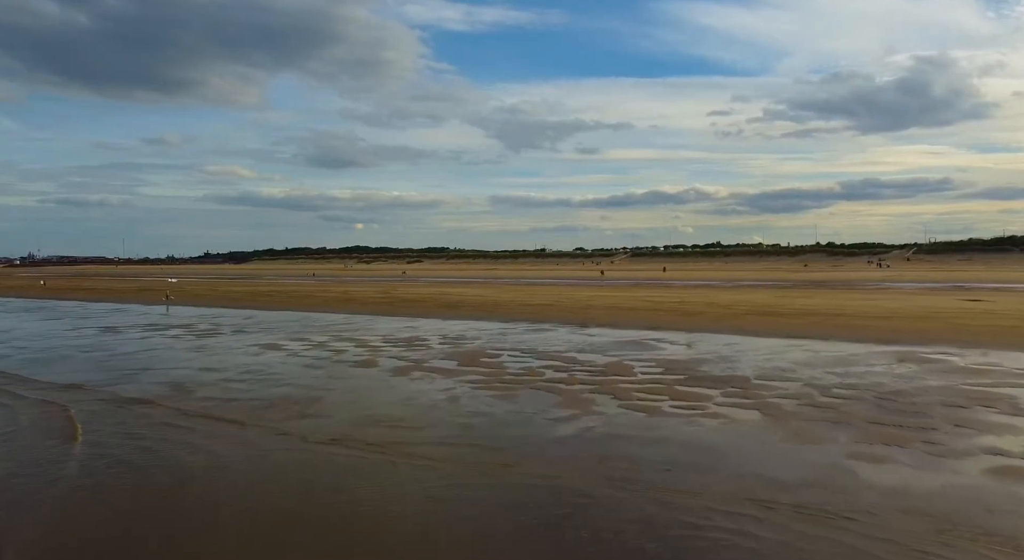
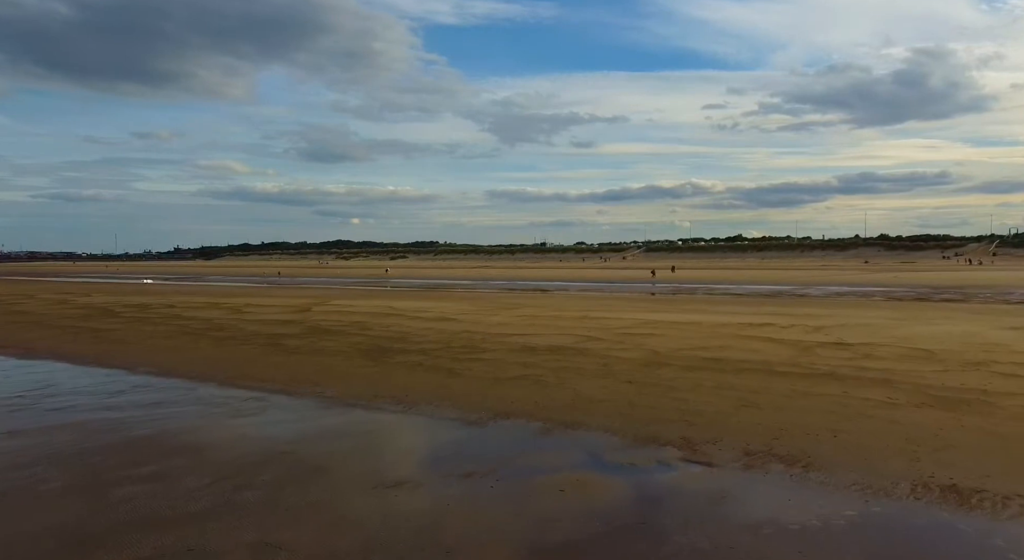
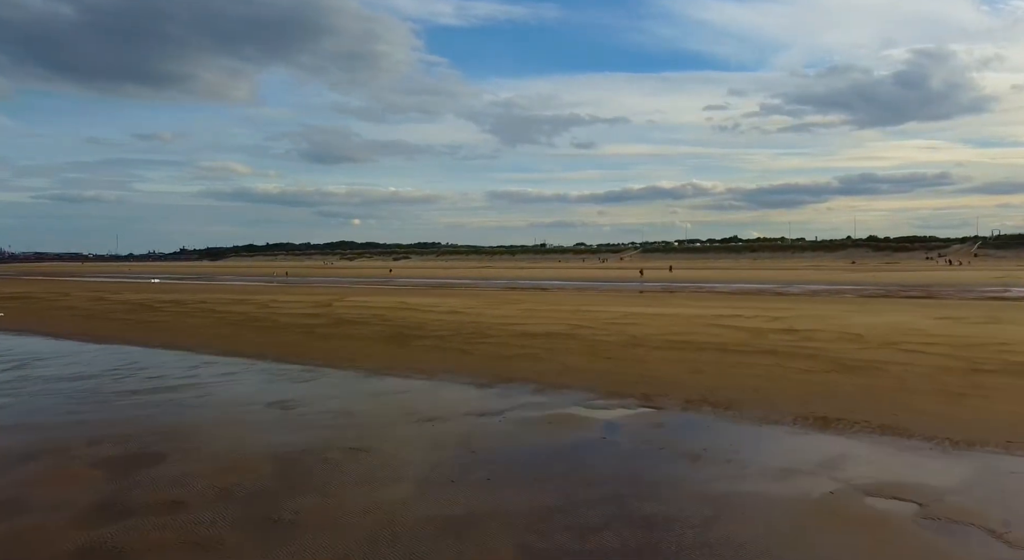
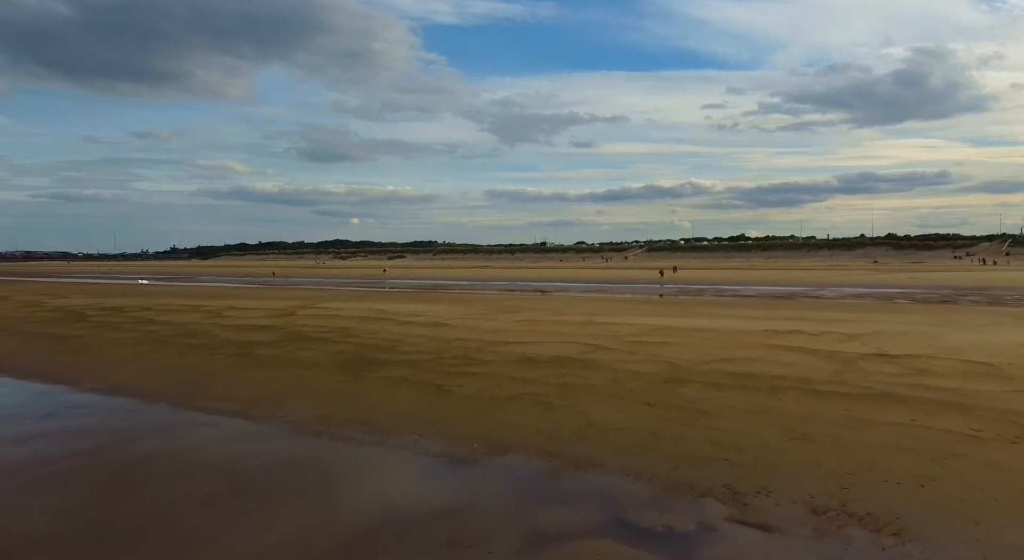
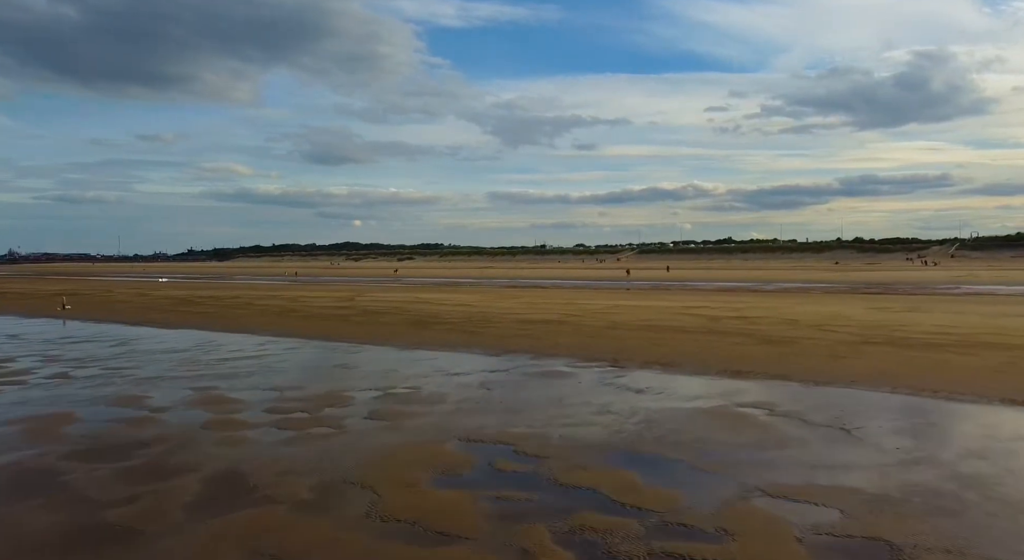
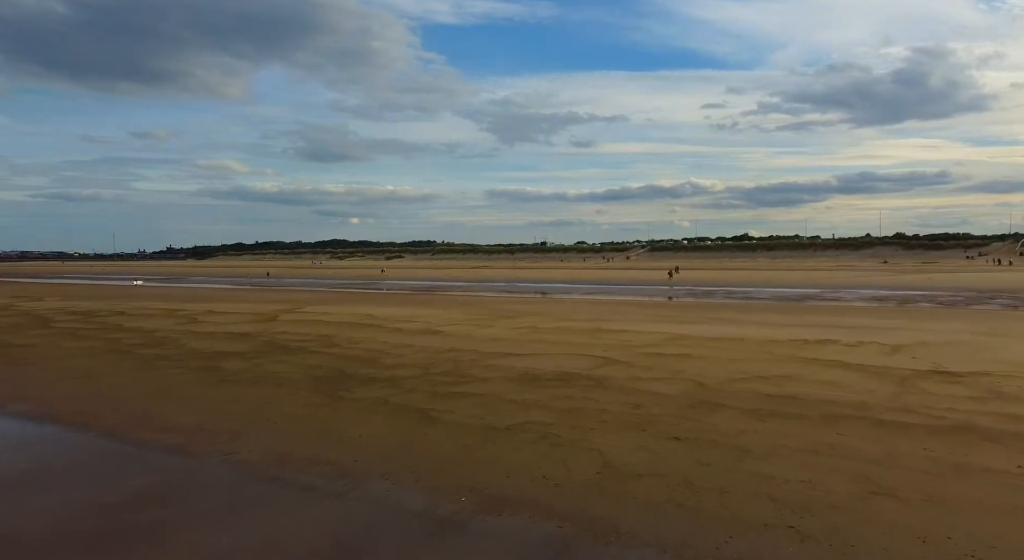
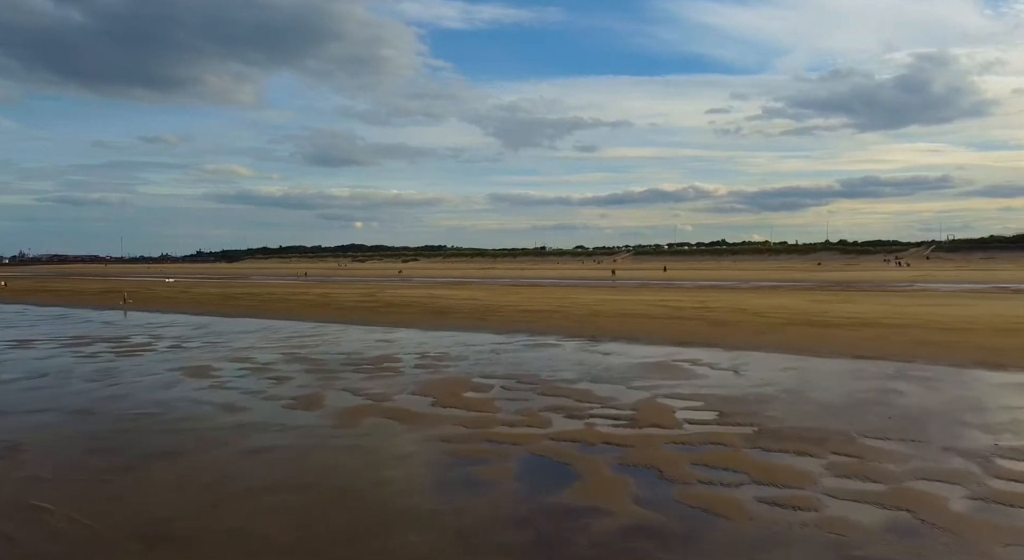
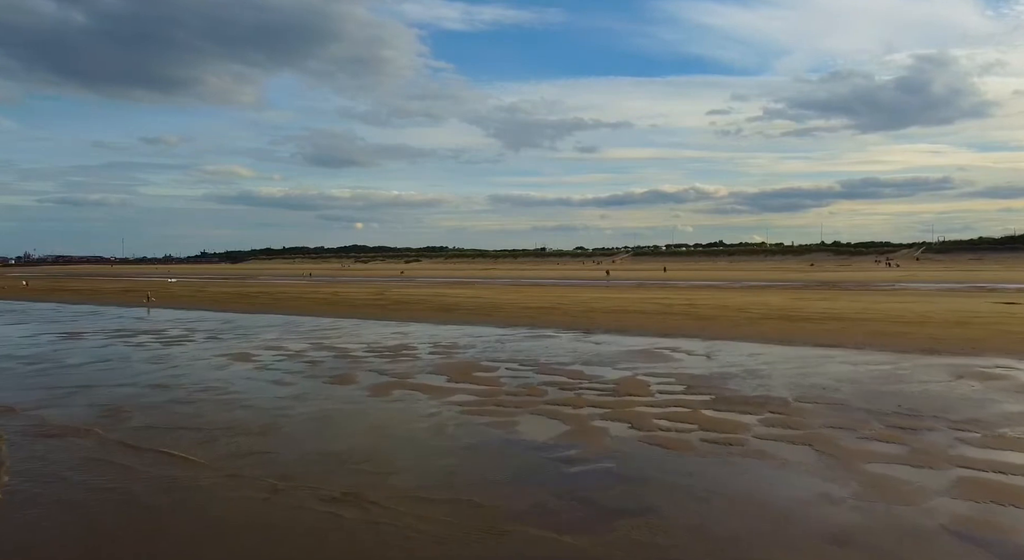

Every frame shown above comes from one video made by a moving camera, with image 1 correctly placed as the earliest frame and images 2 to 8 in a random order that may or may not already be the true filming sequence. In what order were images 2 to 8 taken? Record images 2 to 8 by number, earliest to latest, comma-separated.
8, 7, 5, 3, 2, 4, 6
